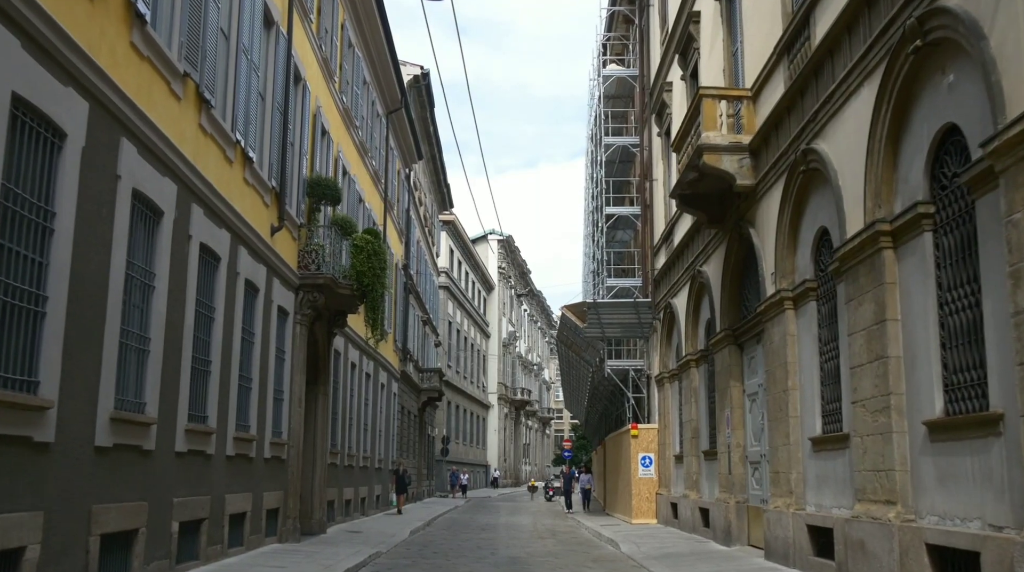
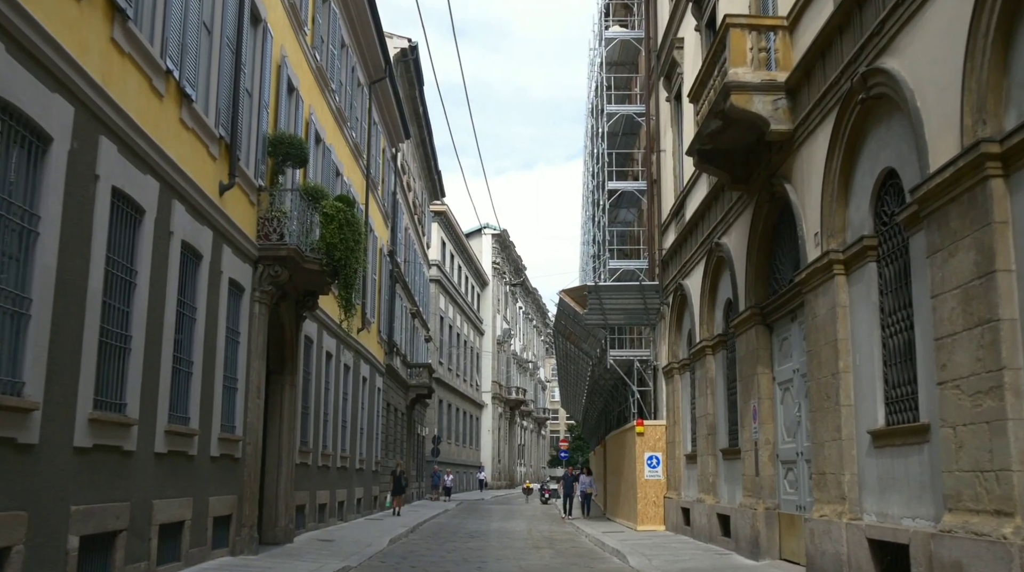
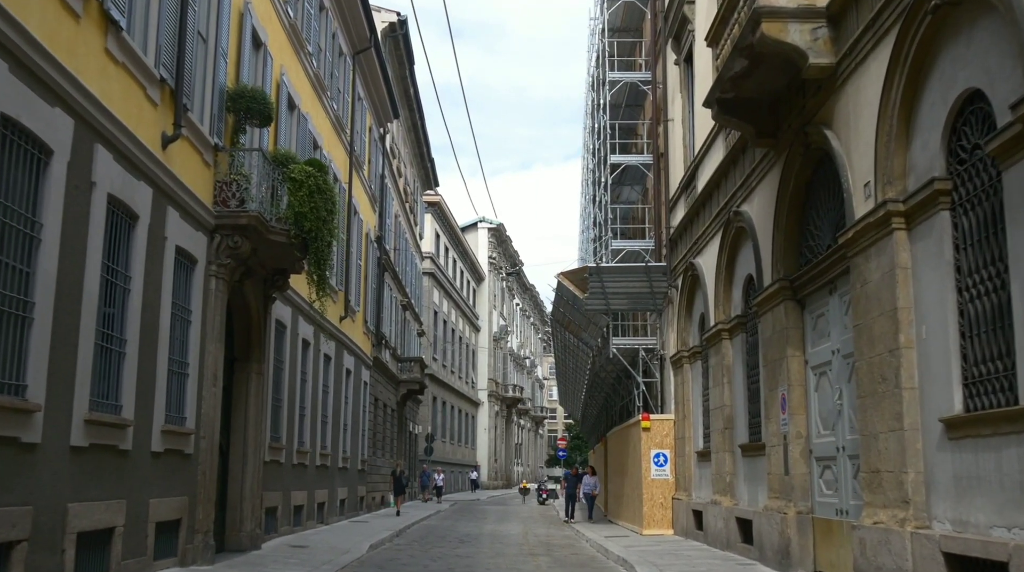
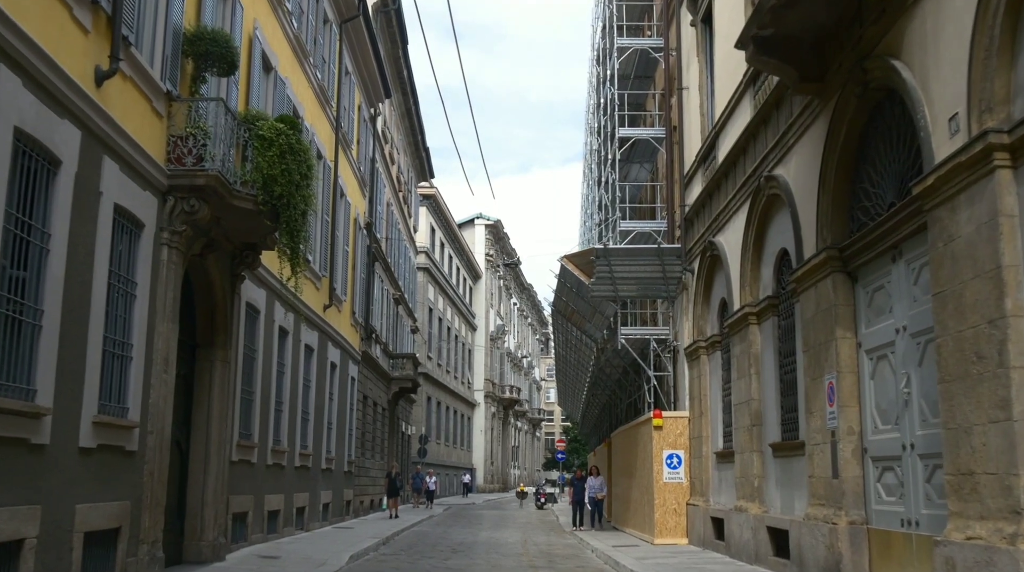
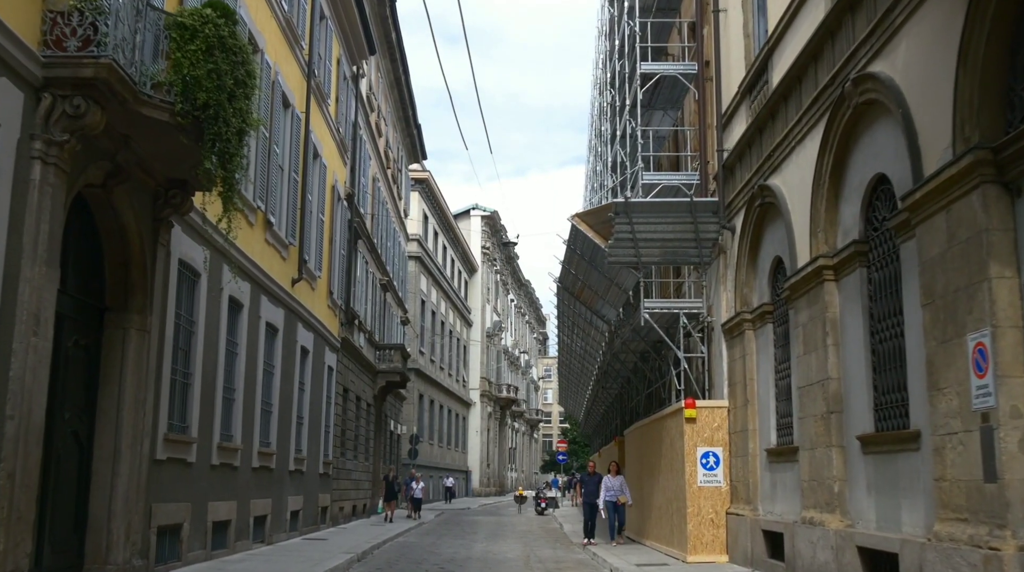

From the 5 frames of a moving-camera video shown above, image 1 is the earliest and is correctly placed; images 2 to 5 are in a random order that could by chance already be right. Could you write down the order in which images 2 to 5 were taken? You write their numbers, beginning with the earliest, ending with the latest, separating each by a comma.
2, 3, 4, 5
